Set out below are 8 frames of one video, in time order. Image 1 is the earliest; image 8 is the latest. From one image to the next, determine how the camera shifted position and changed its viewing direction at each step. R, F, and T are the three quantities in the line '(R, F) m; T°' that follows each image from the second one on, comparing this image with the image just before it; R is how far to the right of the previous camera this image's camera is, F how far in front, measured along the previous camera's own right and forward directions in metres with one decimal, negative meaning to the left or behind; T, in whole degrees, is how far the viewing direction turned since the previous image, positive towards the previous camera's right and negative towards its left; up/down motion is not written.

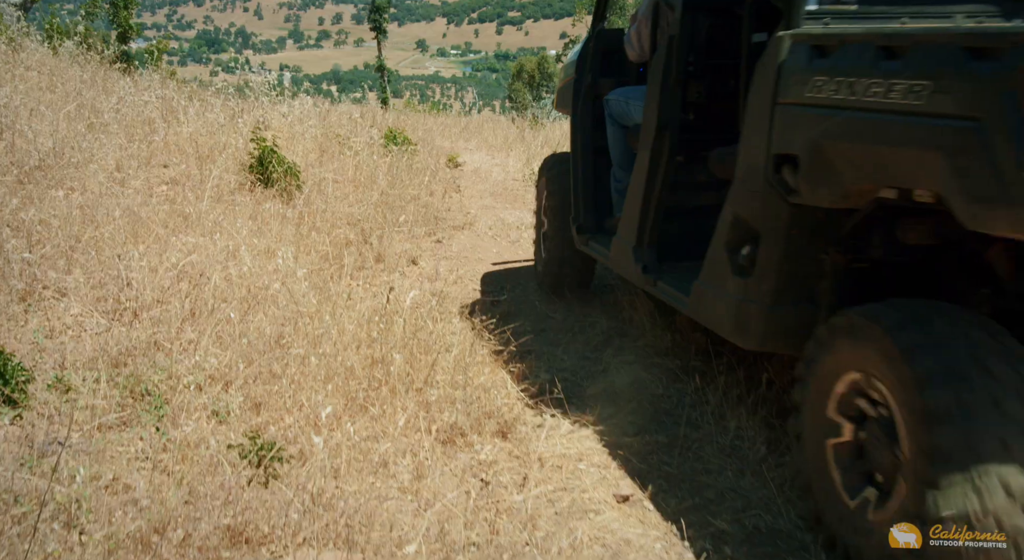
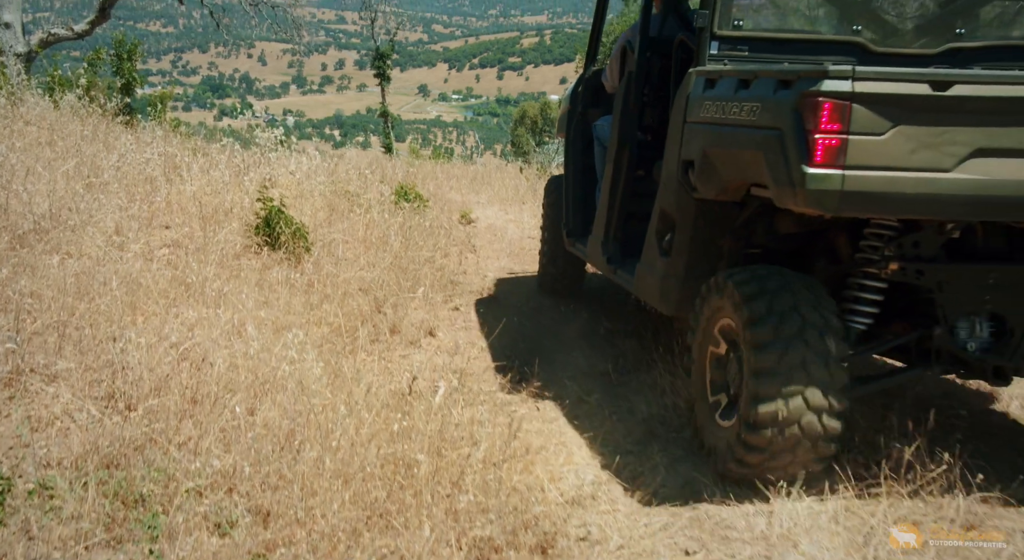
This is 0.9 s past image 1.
(-0.1, +0.4) m; 0°
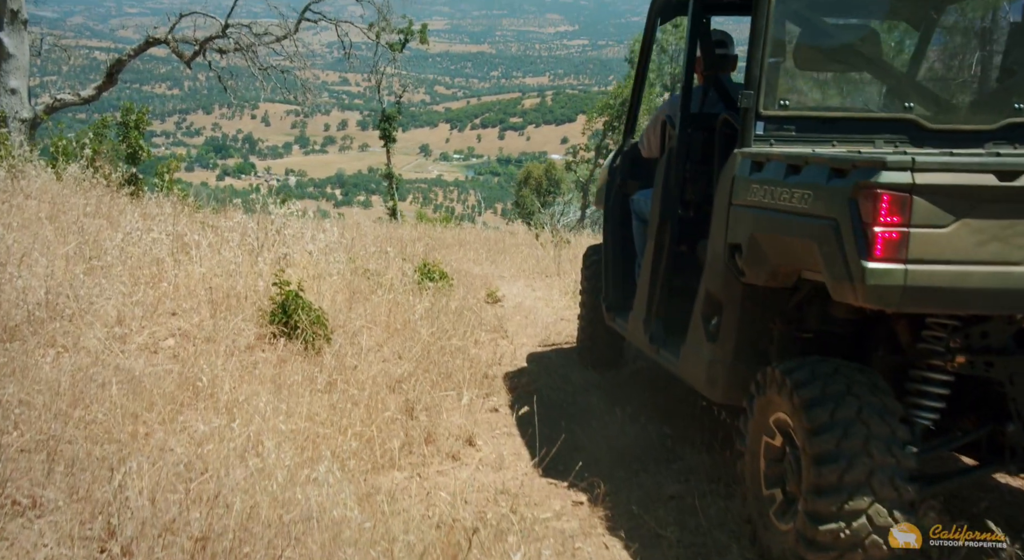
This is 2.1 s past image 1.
(-0.2, +0.6) m; 0°
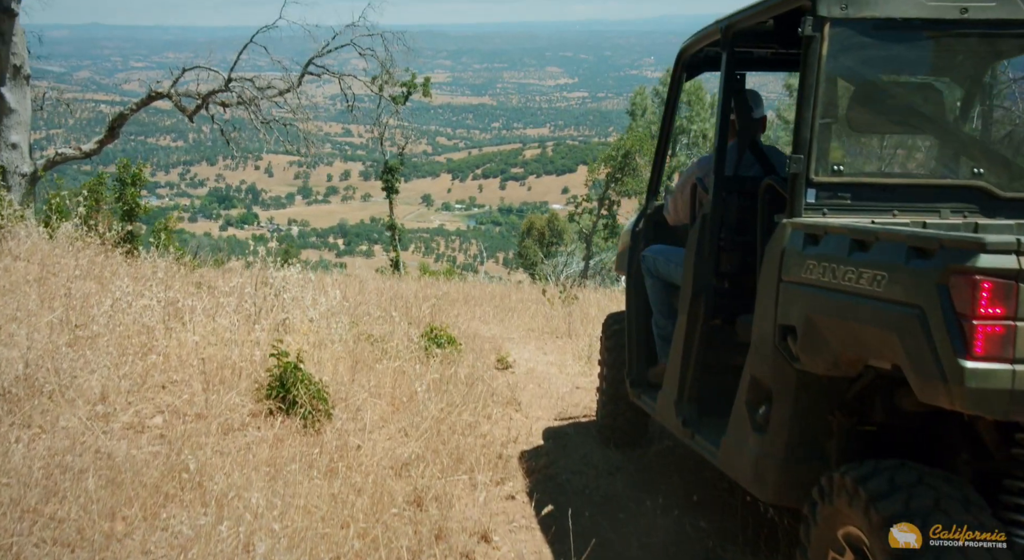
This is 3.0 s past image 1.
(-0.1, +0.4) m; 0°
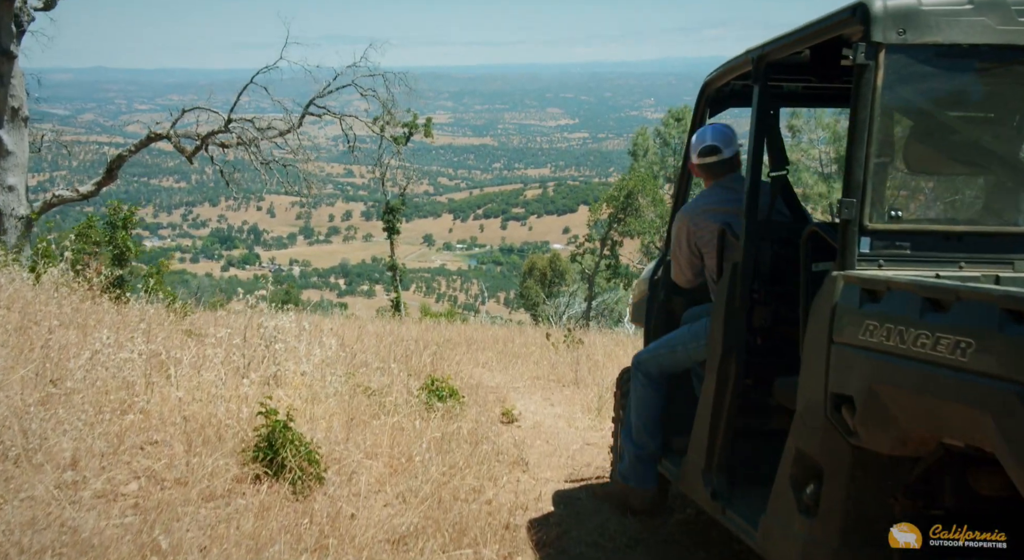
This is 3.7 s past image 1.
(0.0, +0.4) m; 0°
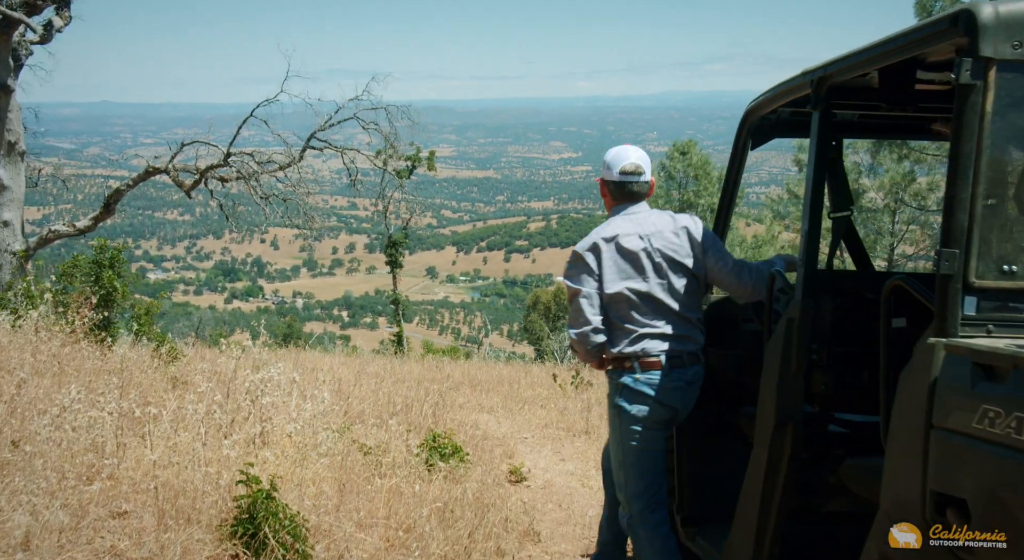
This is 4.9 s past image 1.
(0.0, +0.6) m; 0°
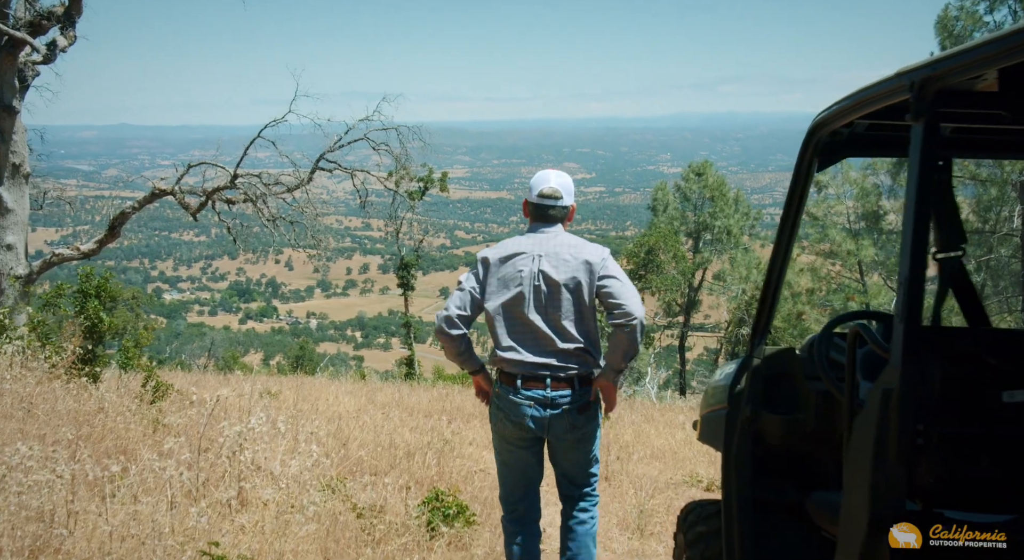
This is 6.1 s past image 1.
(0.0, +0.7) m; -1°
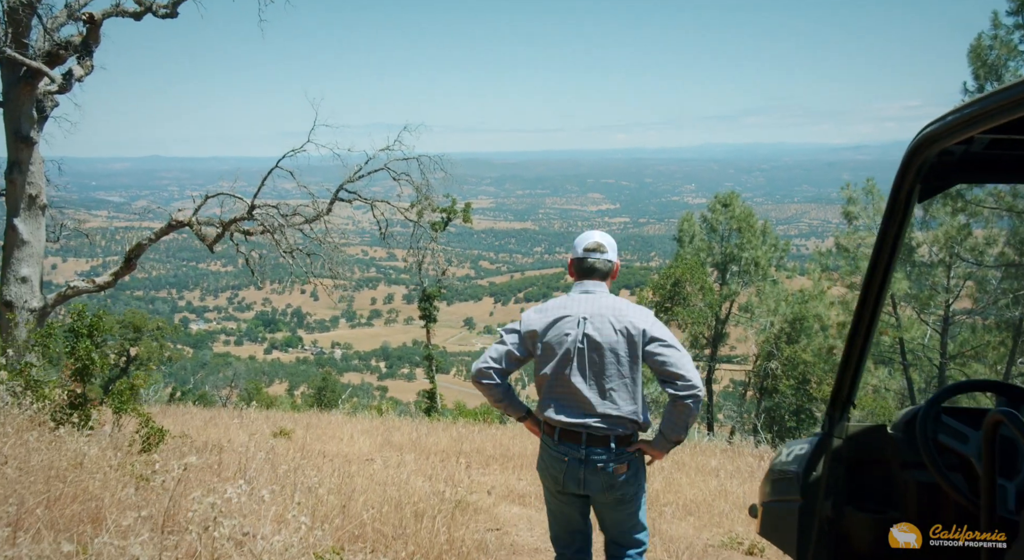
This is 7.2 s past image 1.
(0.0, +0.7) m; -1°
